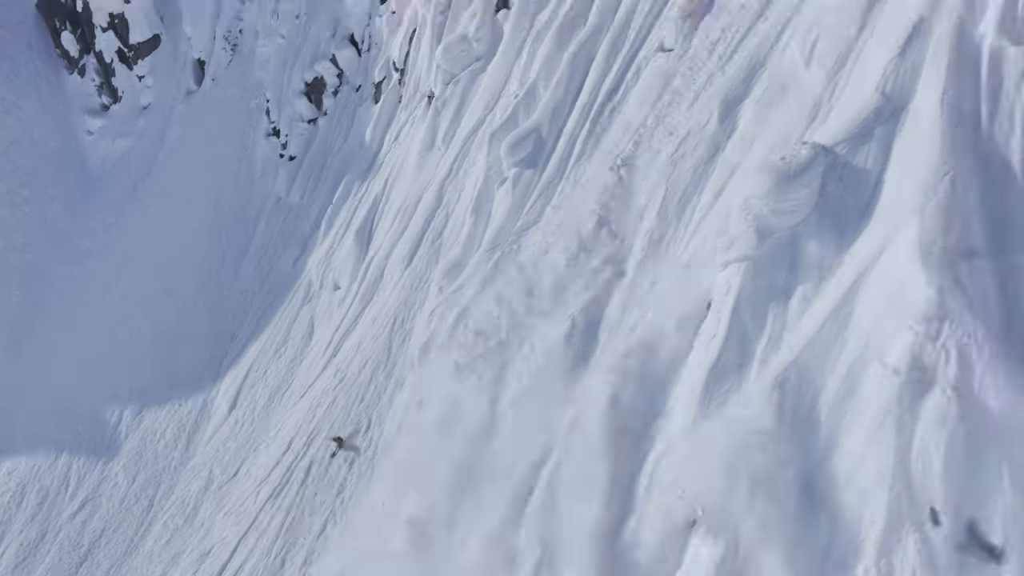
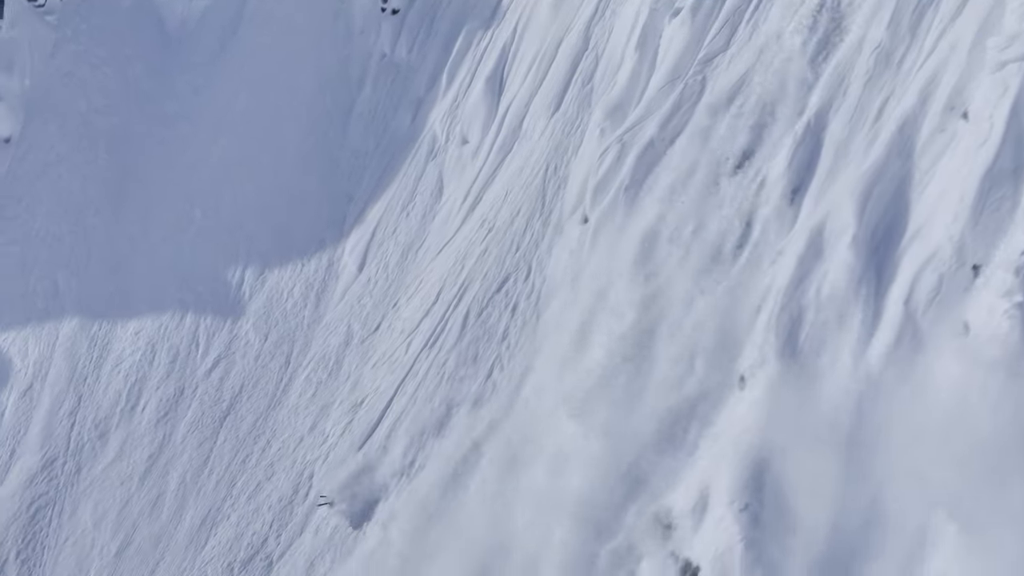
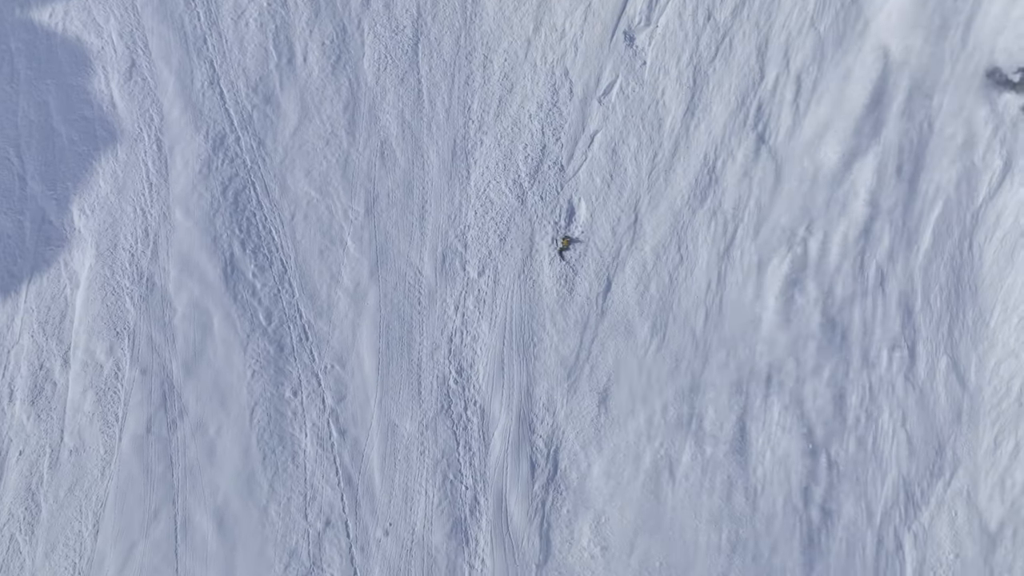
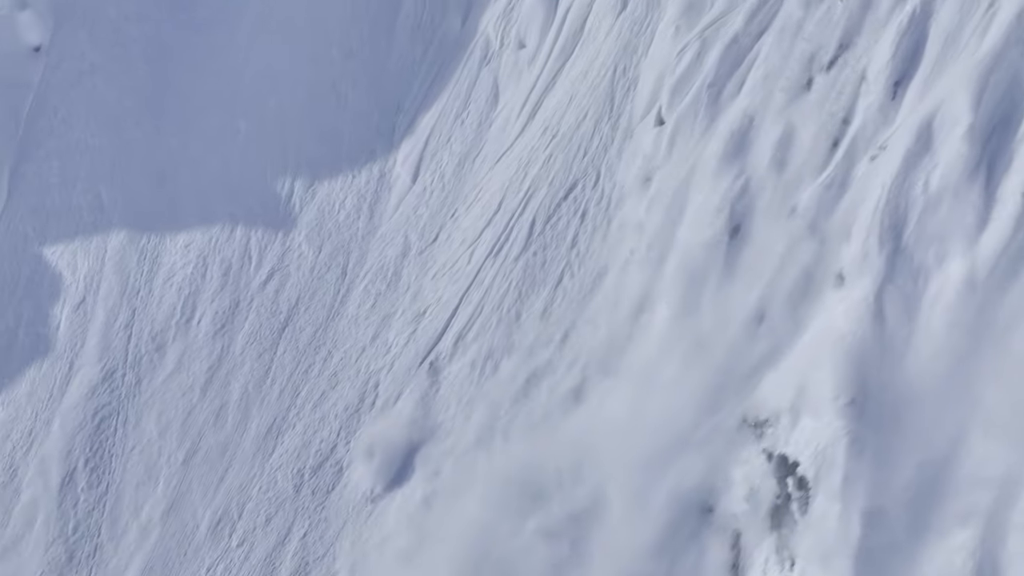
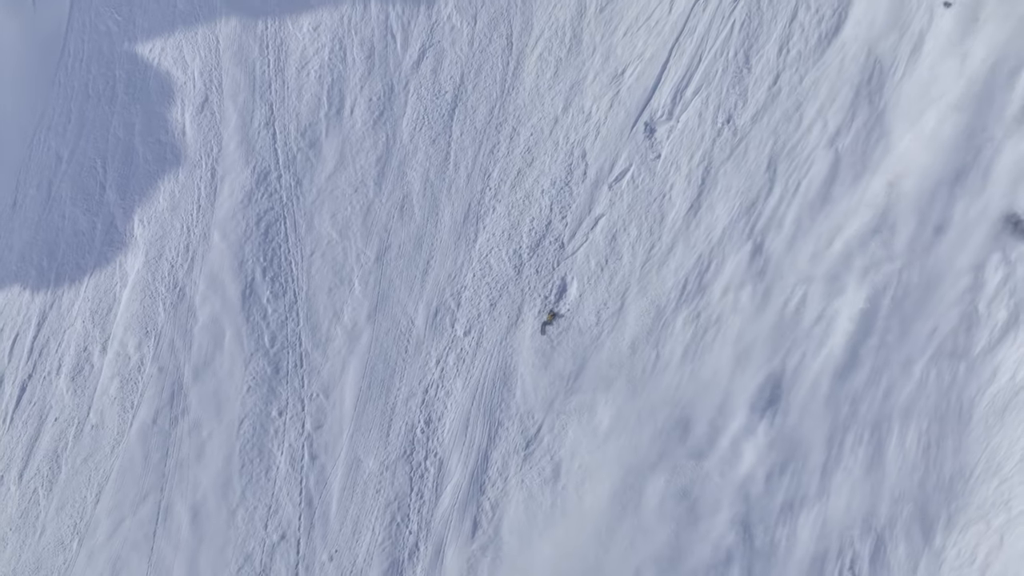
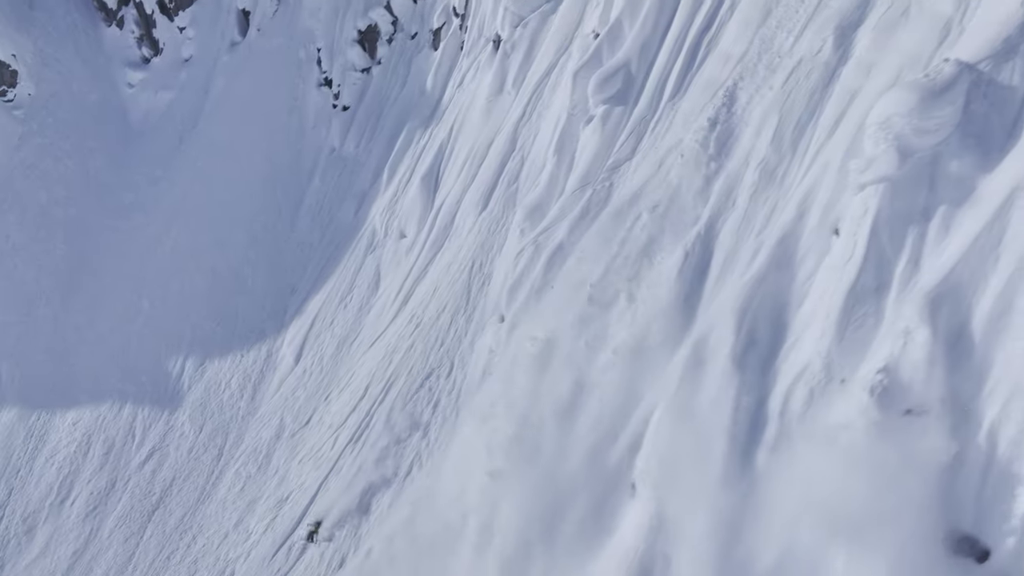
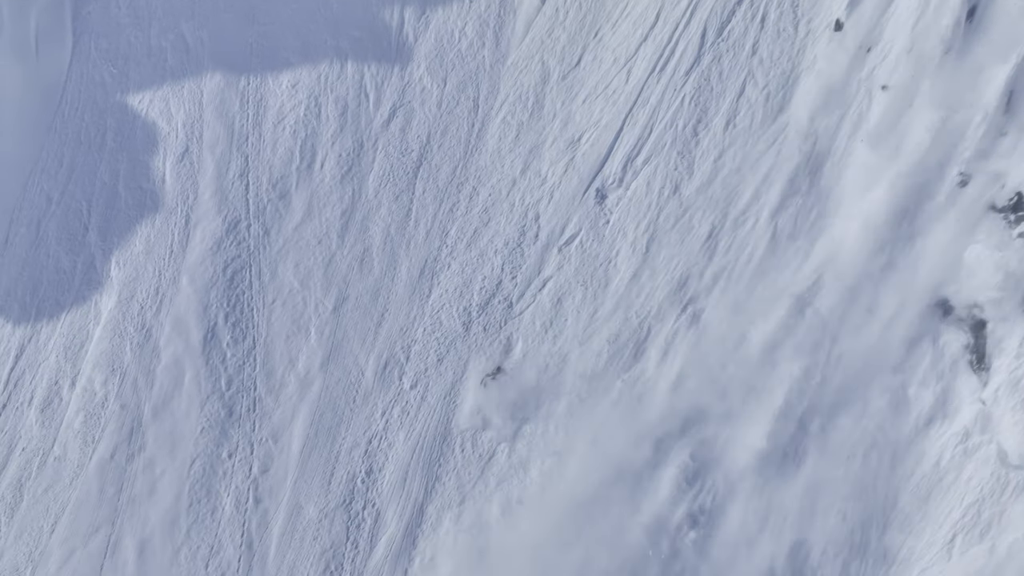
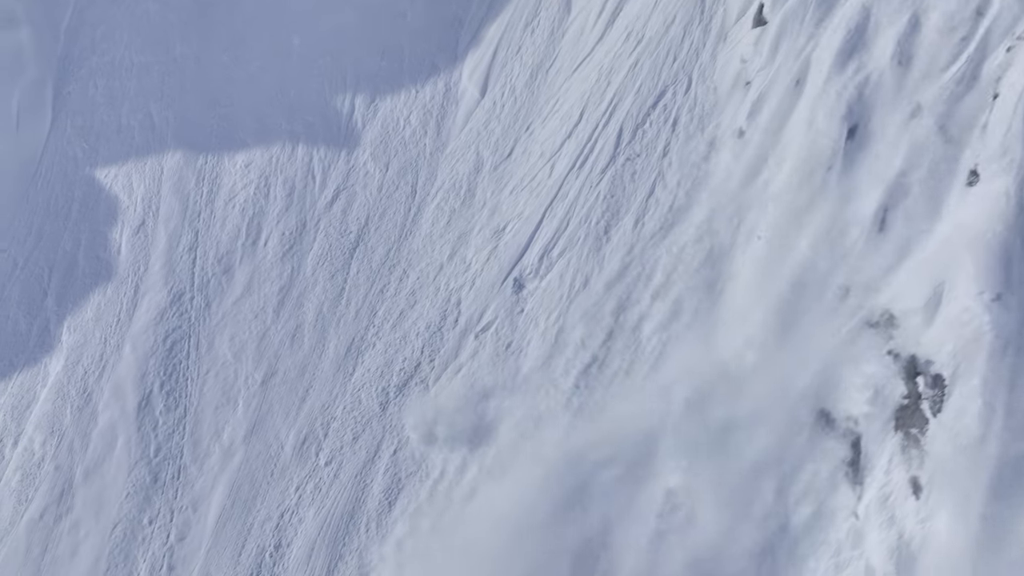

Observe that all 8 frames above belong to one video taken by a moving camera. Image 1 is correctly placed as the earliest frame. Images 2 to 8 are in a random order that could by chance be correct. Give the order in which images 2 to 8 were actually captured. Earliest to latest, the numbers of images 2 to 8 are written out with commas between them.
6, 2, 4, 8, 7, 5, 3
